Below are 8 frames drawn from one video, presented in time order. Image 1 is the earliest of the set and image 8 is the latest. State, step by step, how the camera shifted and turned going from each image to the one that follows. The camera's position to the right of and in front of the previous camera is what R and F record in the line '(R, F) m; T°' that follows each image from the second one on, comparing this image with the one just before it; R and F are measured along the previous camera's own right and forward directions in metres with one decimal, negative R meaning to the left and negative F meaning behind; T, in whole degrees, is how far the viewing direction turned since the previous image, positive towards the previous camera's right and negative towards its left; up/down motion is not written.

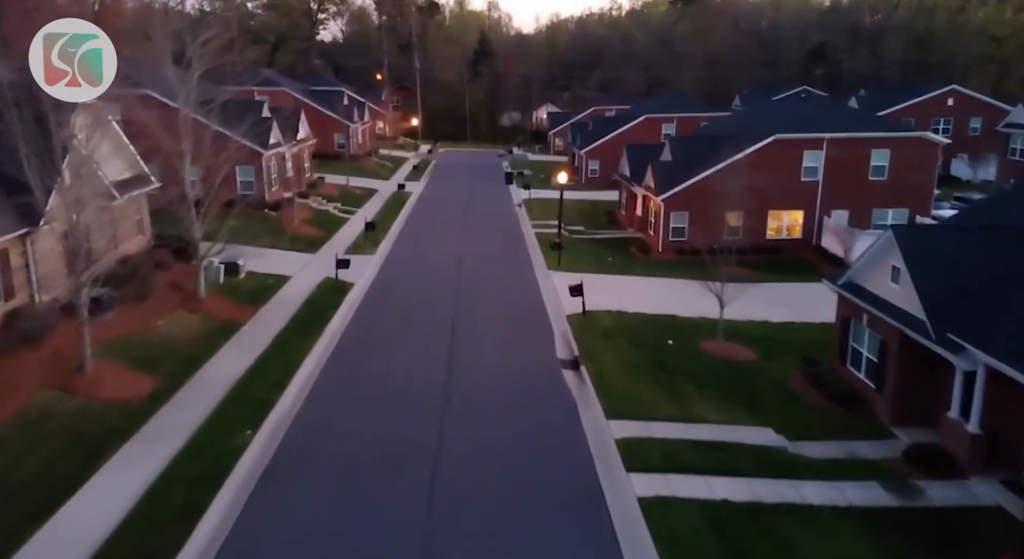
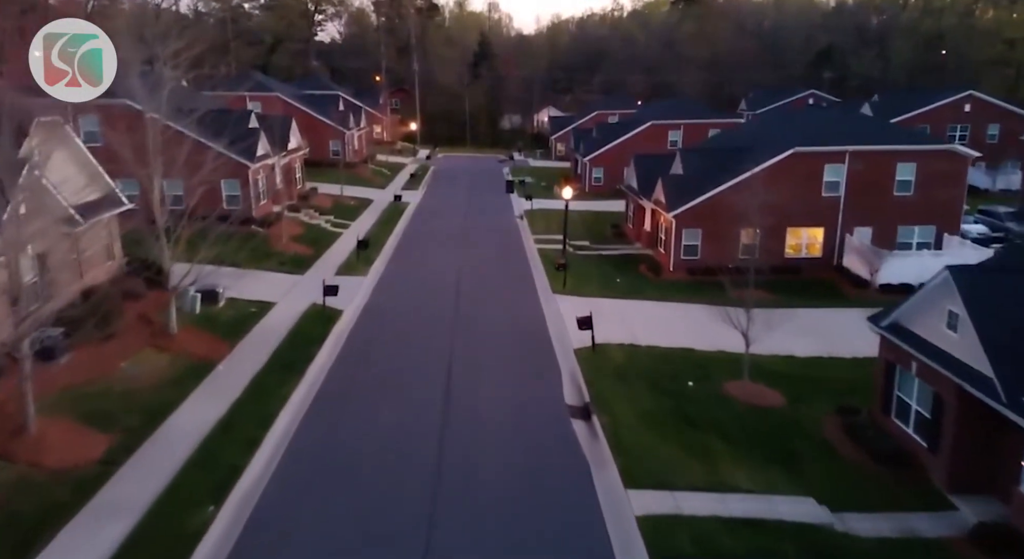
(-0.1, +1.8) m; 0°
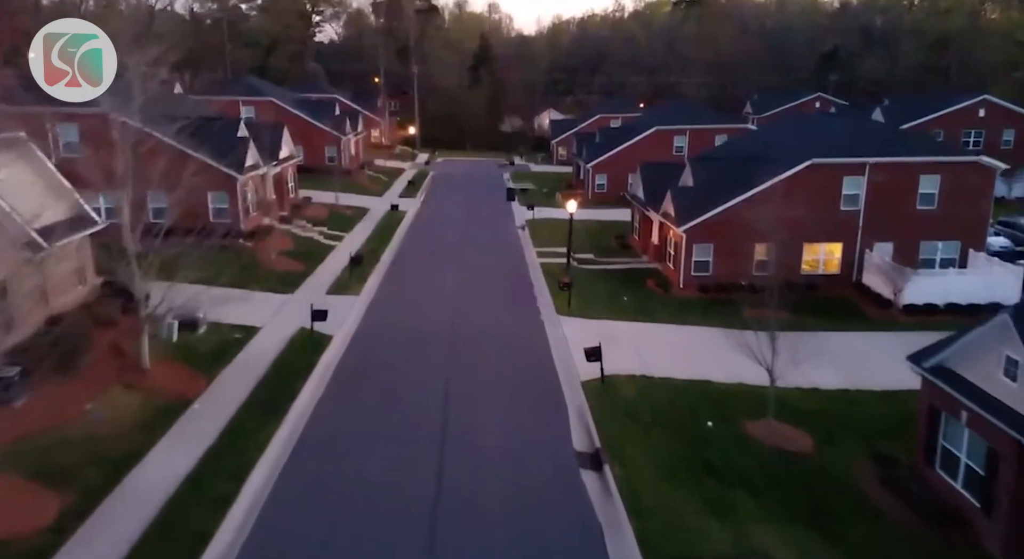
(0.0, +1.4) m; 0°
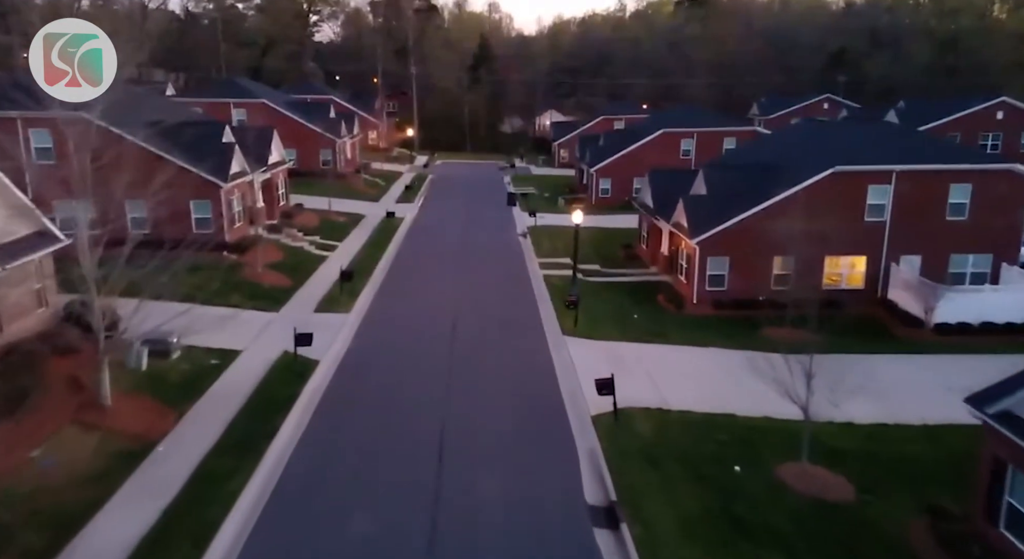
(-0.1, +1.7) m; 0°
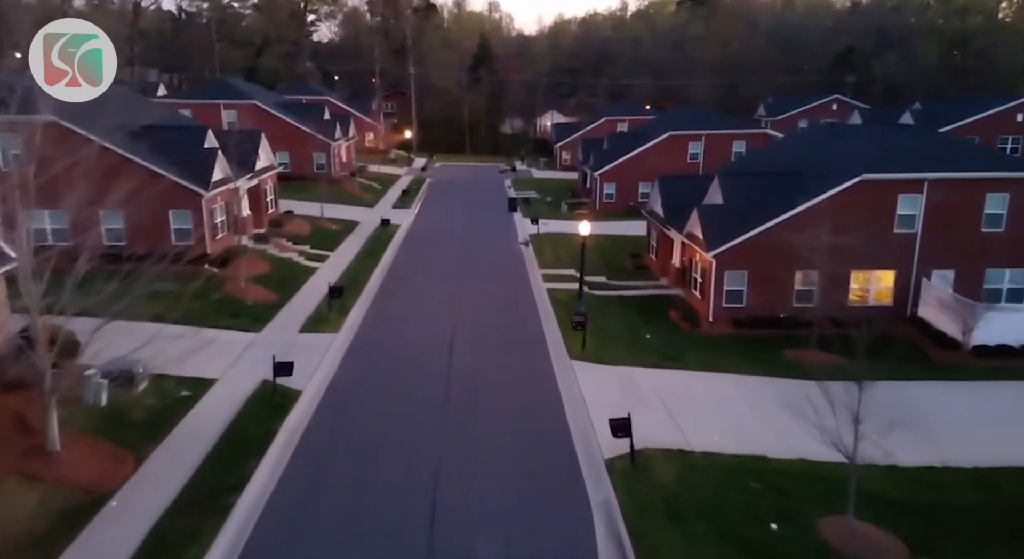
(-0.1, +1.8) m; 0°
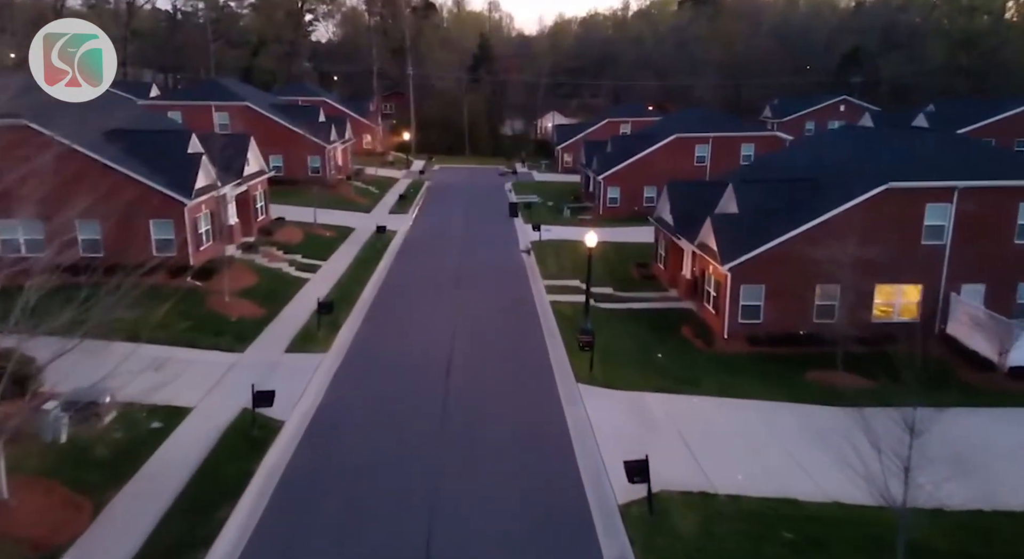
(-0.1, +1.4) m; 0°
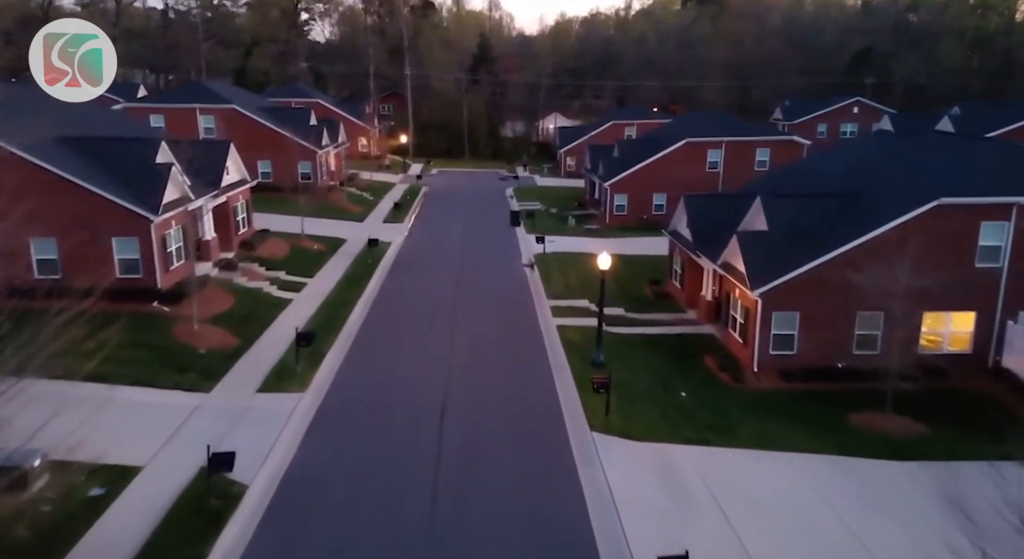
(-0.1, +2.4) m; 0°
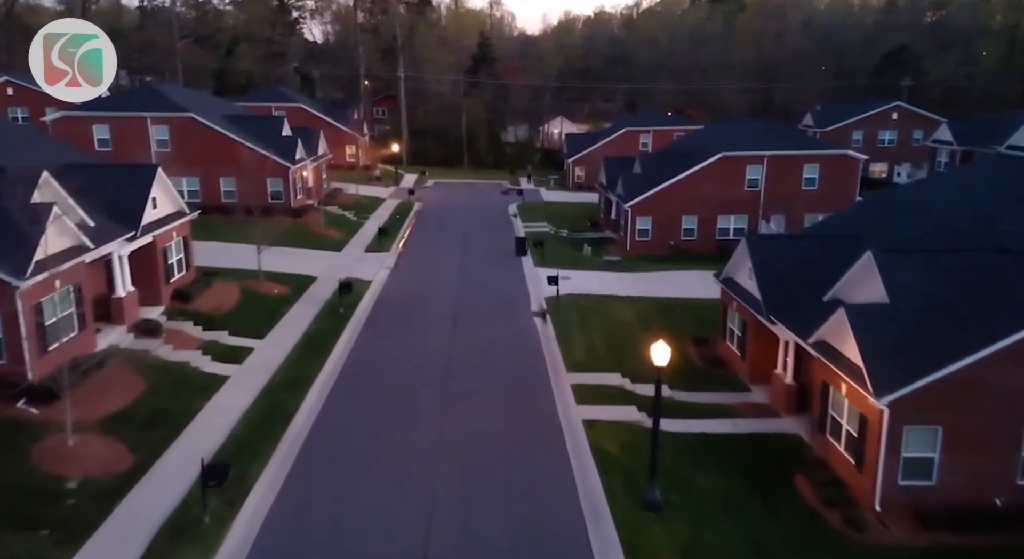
(-0.2, +6.0) m; 0°
